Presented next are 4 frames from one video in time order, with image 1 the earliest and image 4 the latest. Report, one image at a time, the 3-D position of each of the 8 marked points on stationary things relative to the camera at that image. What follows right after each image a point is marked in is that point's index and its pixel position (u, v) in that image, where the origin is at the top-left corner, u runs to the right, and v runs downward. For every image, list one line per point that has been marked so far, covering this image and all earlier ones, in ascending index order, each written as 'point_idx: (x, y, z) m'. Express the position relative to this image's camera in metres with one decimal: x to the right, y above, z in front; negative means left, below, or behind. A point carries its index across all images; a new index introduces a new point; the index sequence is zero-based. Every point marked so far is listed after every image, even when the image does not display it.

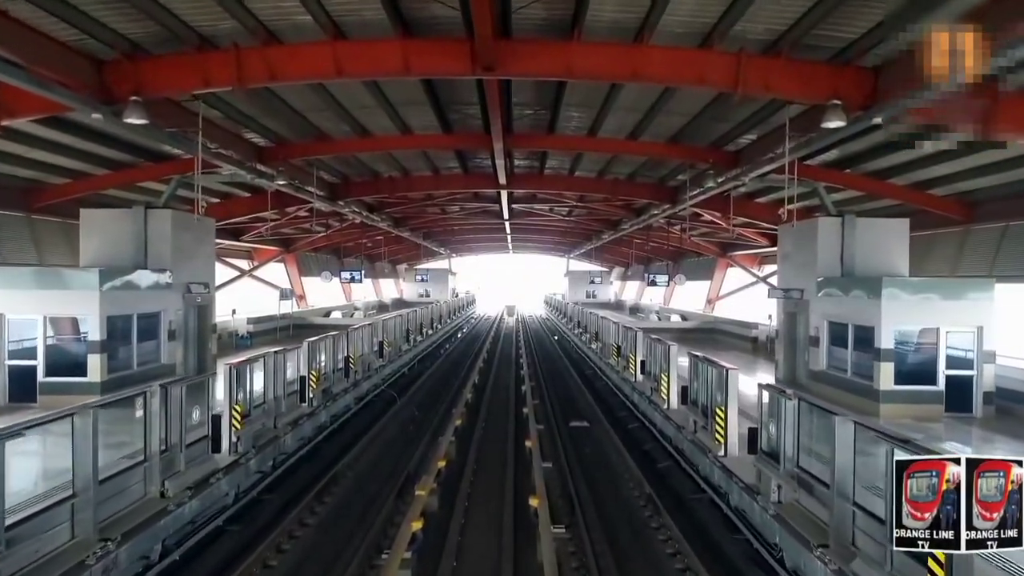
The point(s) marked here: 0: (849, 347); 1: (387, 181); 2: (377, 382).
0: (+3.7, -0.7, +8.7) m
1: (-2.1, +1.8, +13.5) m
2: (-2.1, -1.5, +12.2) m
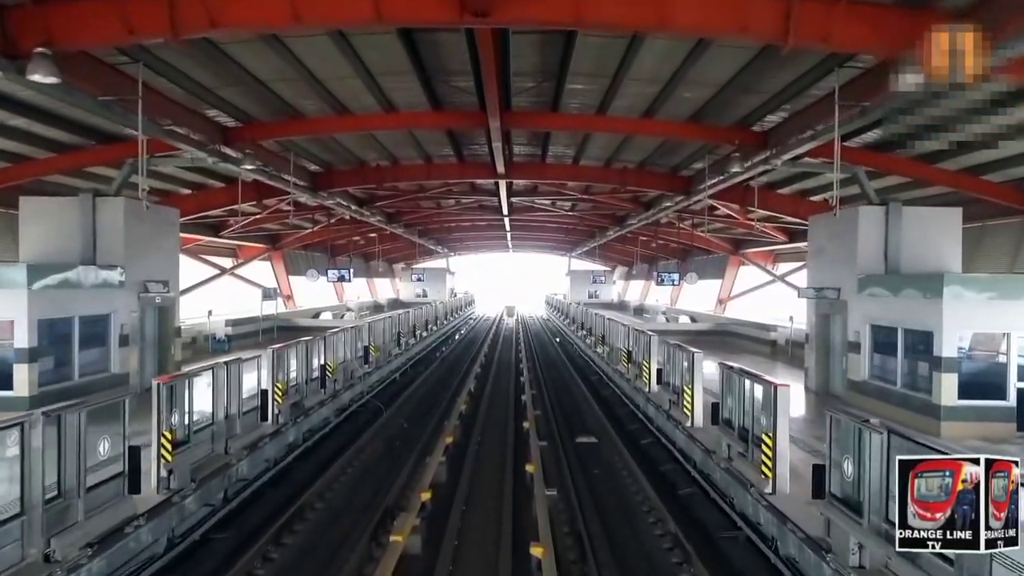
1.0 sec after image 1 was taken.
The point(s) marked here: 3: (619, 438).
0: (+3.6, -0.6, +7.6) m
1: (-2.1, +1.8, +12.3) m
2: (-2.1, -1.5, +11.1) m
3: (+1.3, -1.8, +9.4) m
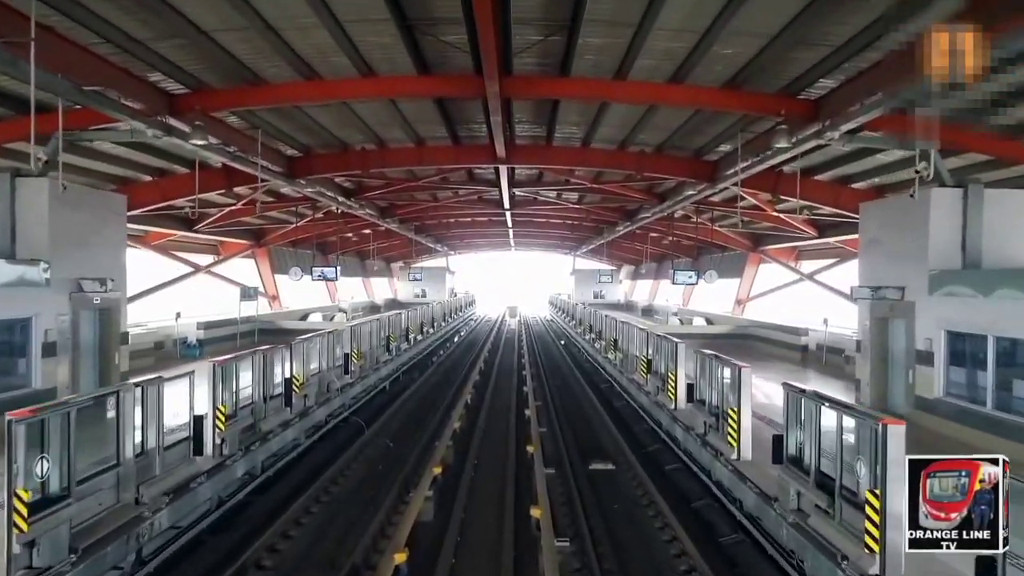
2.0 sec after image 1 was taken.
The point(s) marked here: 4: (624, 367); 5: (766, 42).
0: (+3.7, -0.6, +6.2) m
1: (-2.1, +1.8, +11.0) m
2: (-2.1, -1.4, +9.7) m
3: (+1.3, -1.8, +8.1) m
4: (+1.9, -1.3, +13.2) m
5: (+1.9, +1.9, +6.1) m
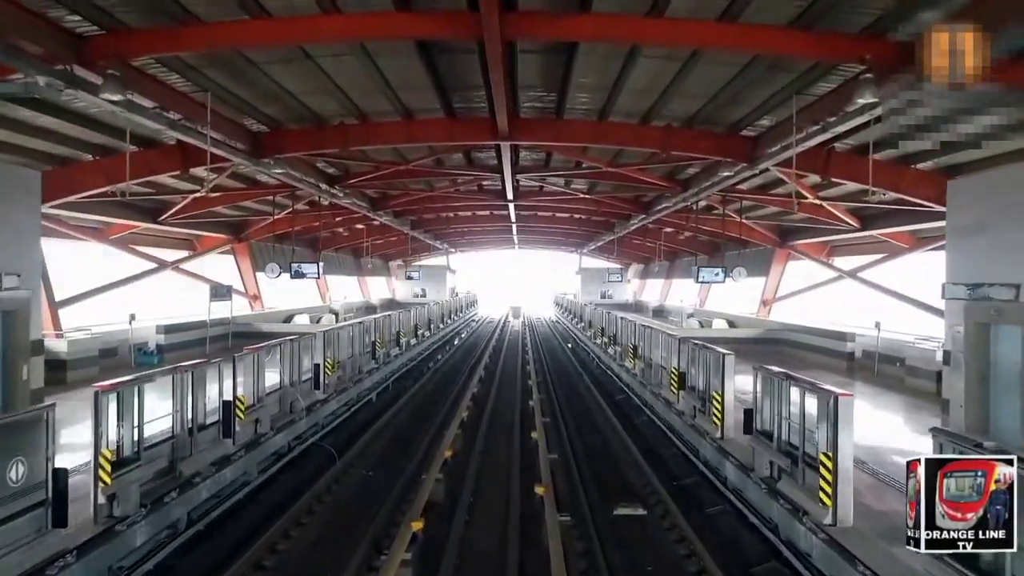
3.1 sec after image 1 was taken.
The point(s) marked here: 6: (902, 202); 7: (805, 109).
0: (+3.7, -0.6, +4.6) m
1: (-2.1, +1.9, +9.4) m
2: (-2.0, -1.4, +8.2) m
3: (+1.3, -1.8, +6.5) m
4: (+1.9, -1.3, +11.6) m
5: (+2.0, +1.9, +4.5) m
6: (+5.0, +1.1, +10.2) m
7: (+2.7, +1.6, +7.3) m
